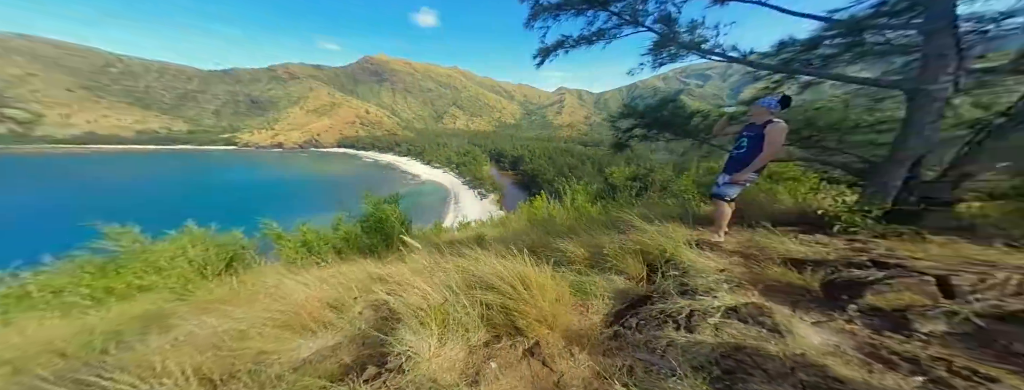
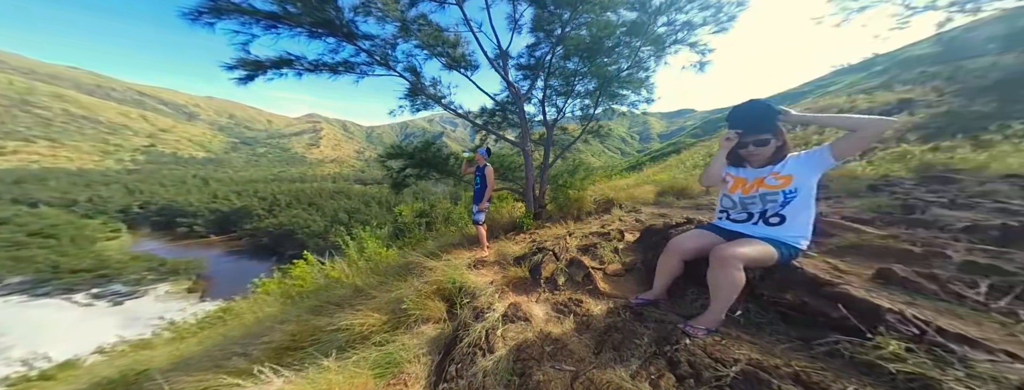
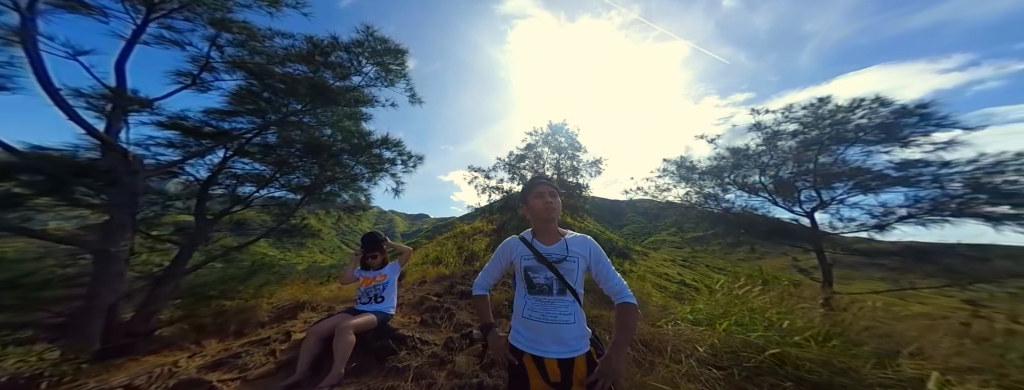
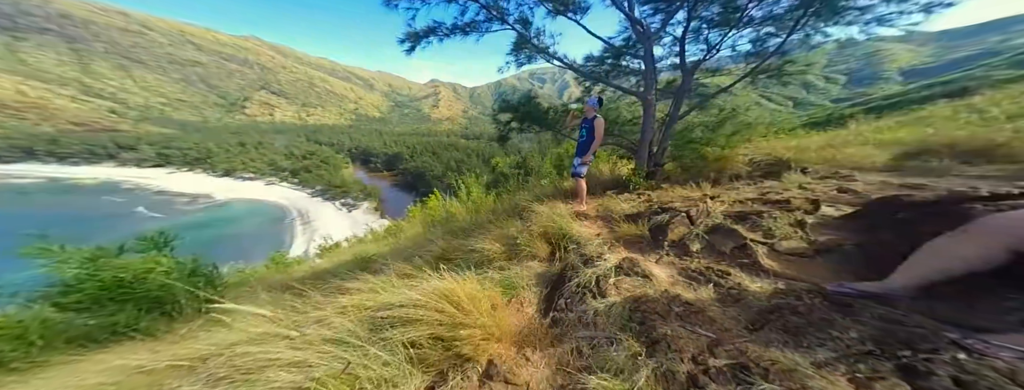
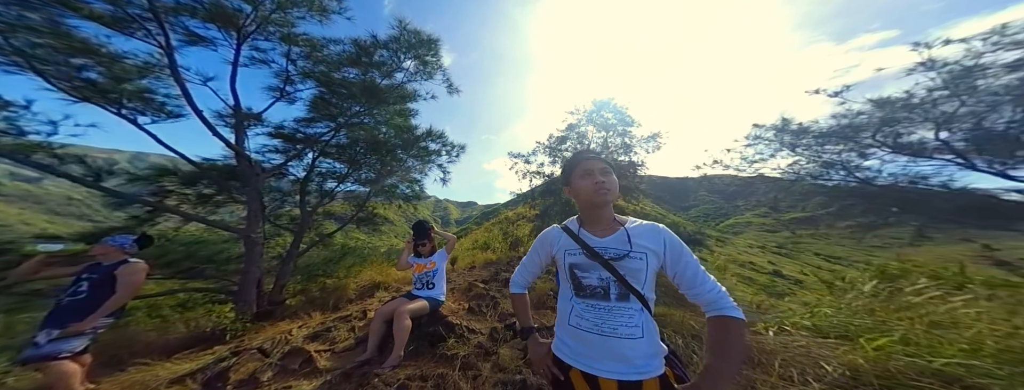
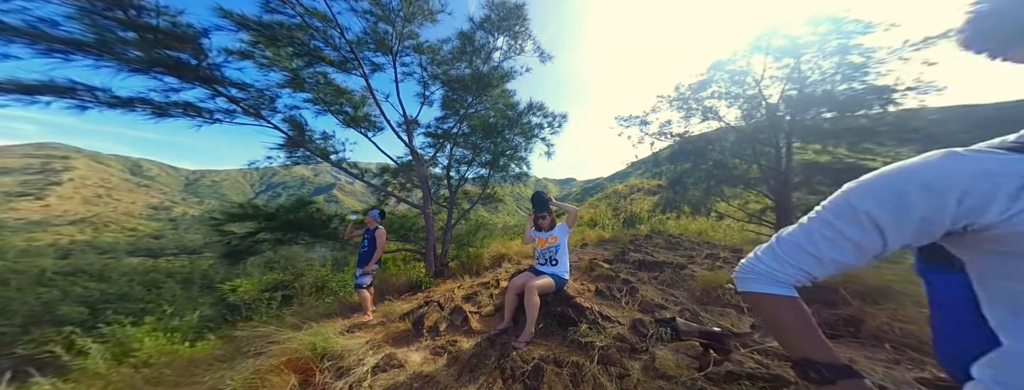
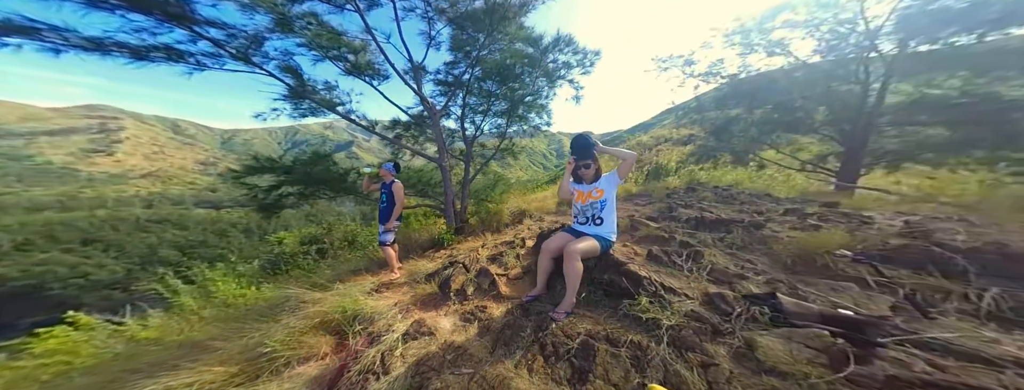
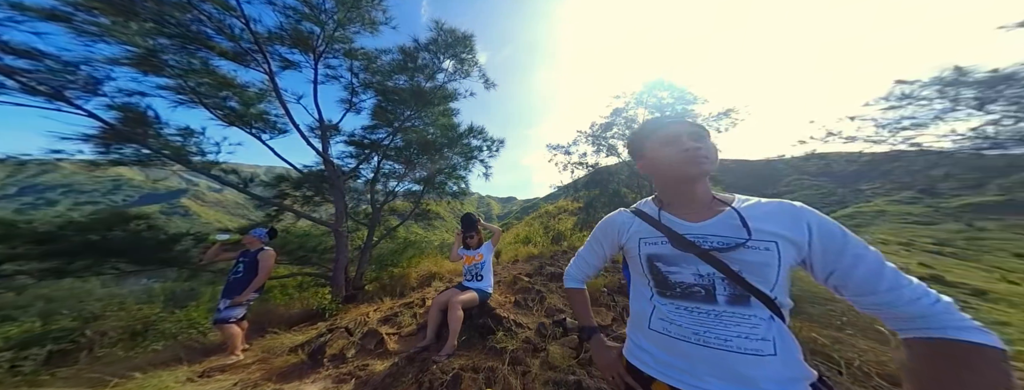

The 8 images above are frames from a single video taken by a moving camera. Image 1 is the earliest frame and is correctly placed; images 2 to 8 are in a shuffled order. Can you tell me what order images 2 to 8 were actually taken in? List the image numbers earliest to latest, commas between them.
4, 2, 7, 6, 8, 5, 3
